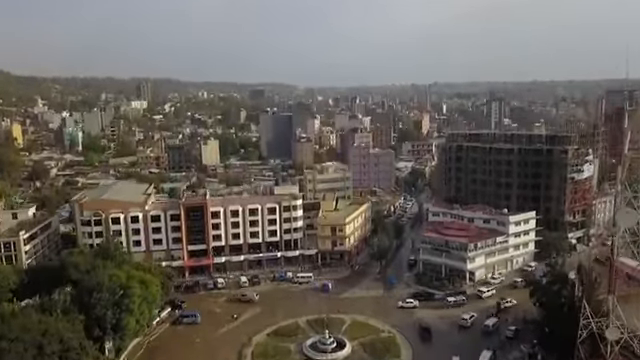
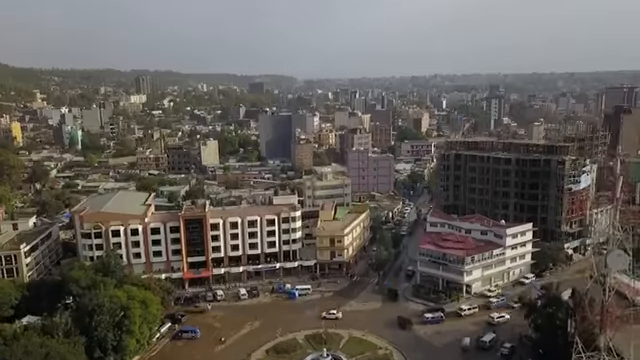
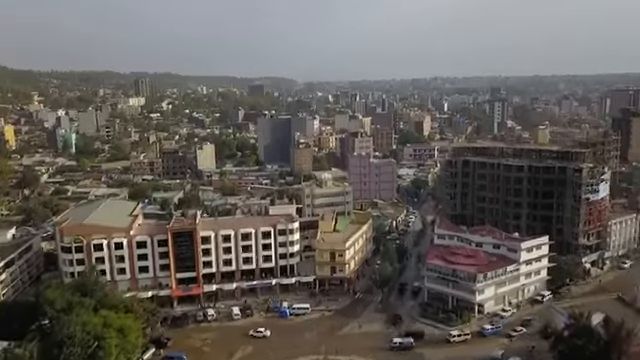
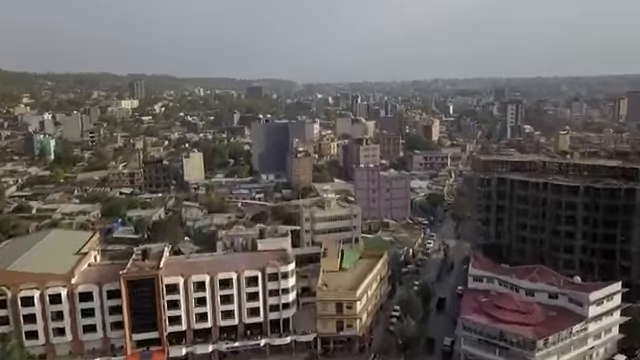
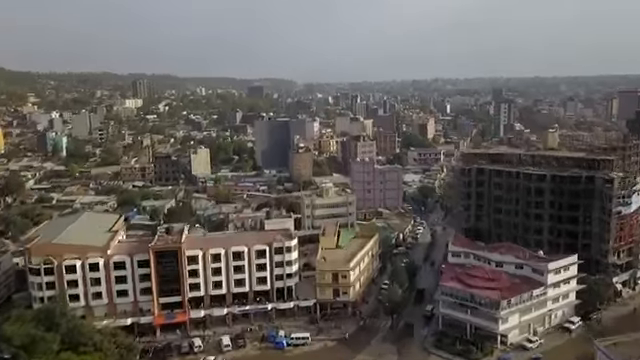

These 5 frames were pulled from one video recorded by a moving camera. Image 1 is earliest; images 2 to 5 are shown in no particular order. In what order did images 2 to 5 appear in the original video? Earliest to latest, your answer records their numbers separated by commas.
2, 3, 5, 4
